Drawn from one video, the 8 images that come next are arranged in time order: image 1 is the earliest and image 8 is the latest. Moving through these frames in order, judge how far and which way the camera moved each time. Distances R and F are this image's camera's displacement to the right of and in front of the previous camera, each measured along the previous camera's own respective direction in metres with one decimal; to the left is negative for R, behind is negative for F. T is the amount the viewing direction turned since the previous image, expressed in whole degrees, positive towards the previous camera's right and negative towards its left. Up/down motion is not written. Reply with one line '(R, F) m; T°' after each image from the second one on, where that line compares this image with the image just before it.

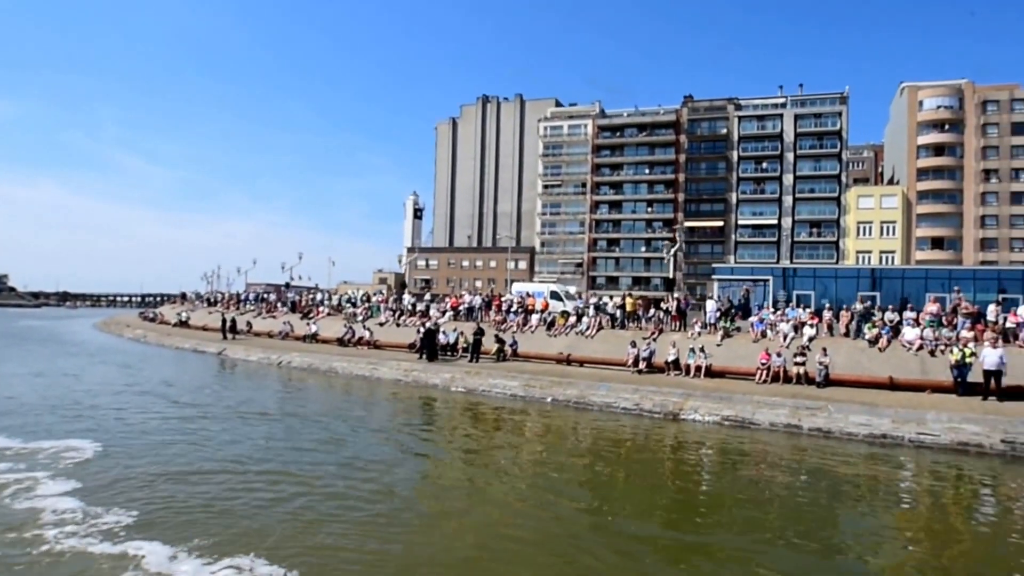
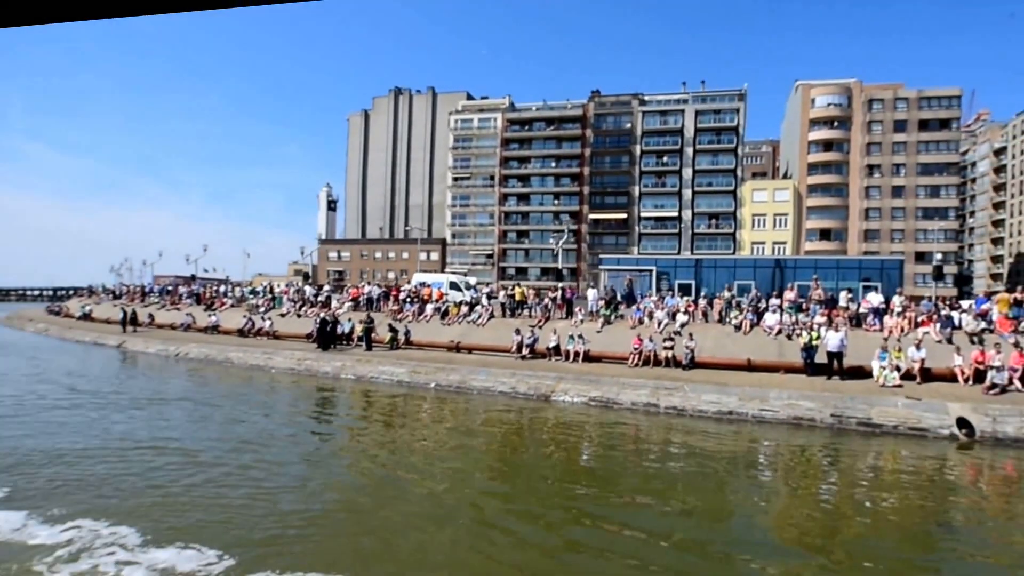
(+3.0, -0.7) m; +4°
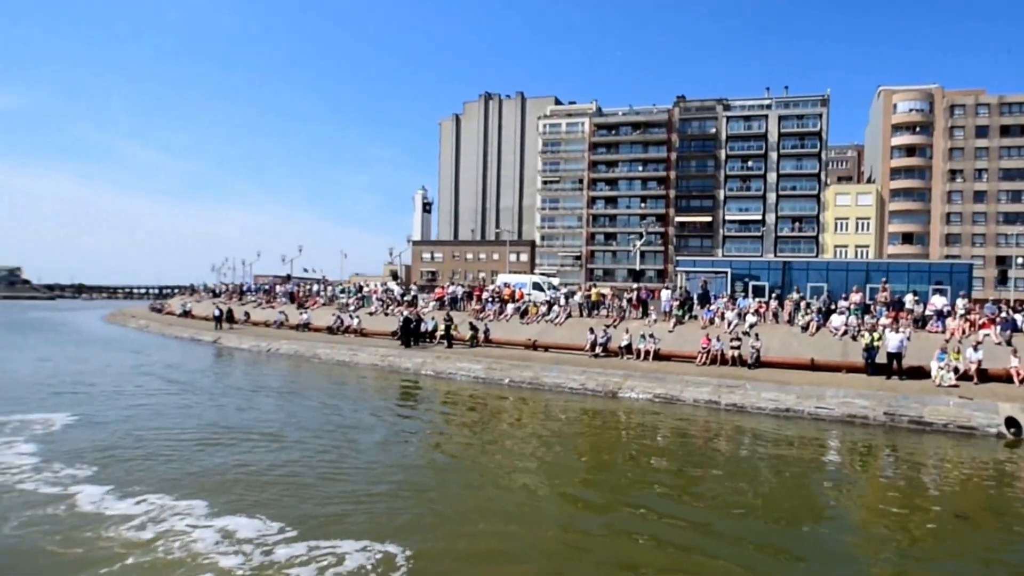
(+1.0, -2.4) m; -8°
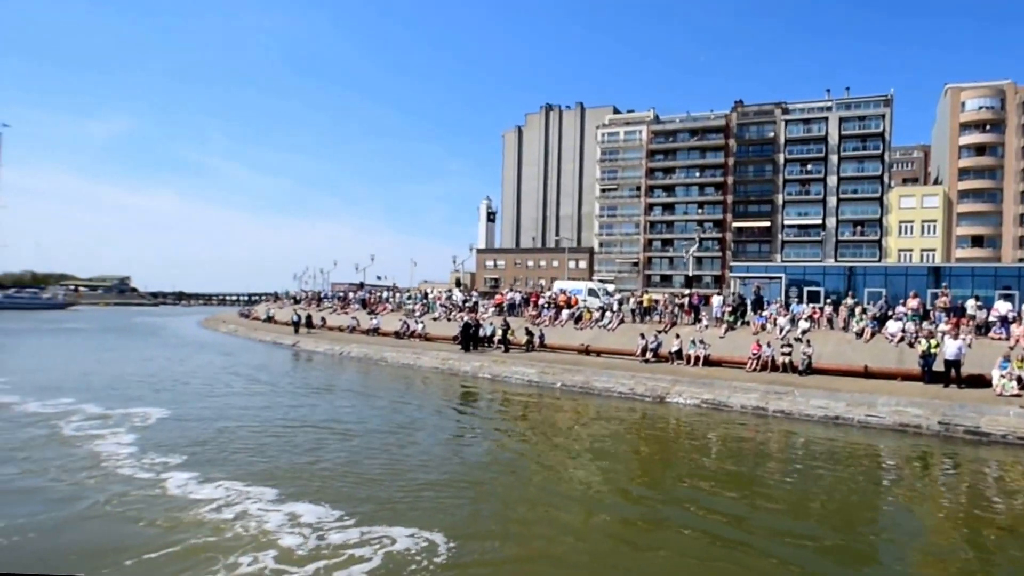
(+0.9, -0.7) m; -6°
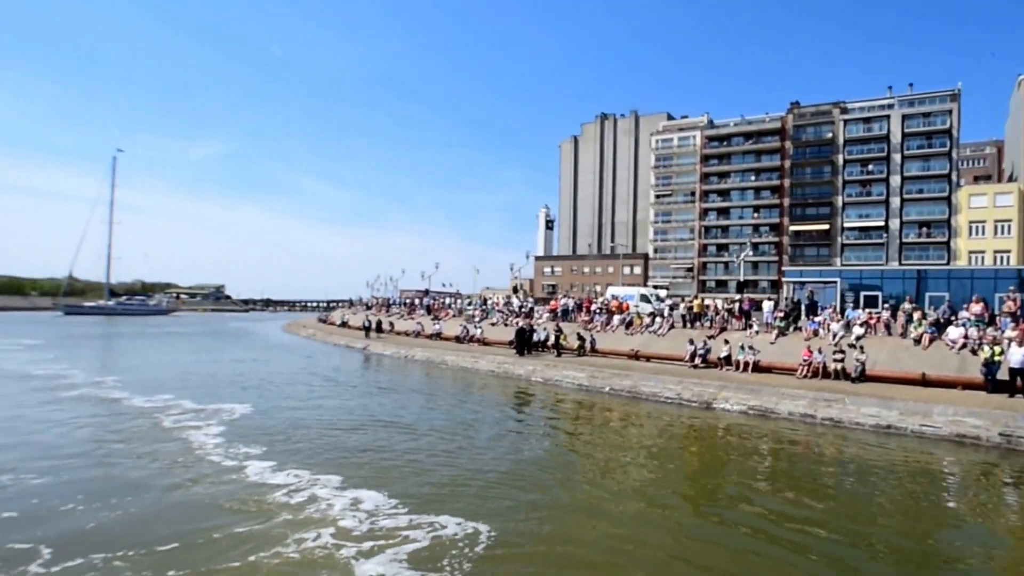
(+0.8, -0.2) m; -5°
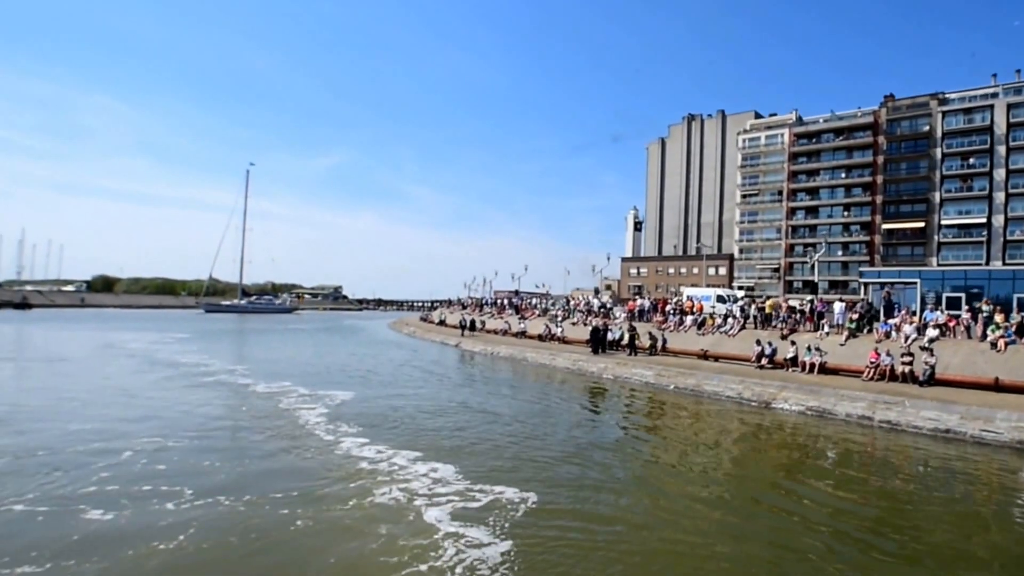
(+2.0, -1.6) m; -9°
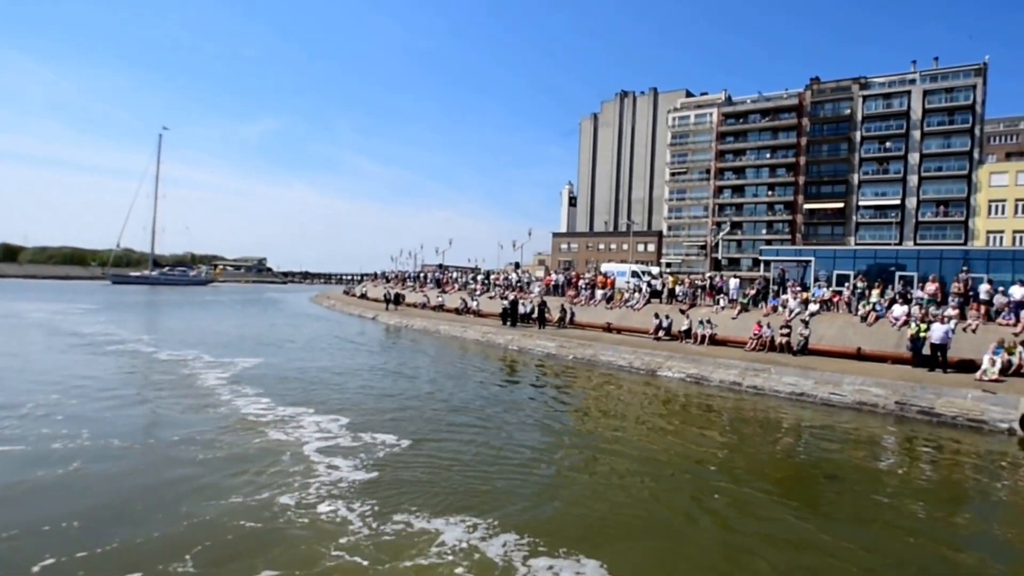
(+3.6, -0.9) m; +1°
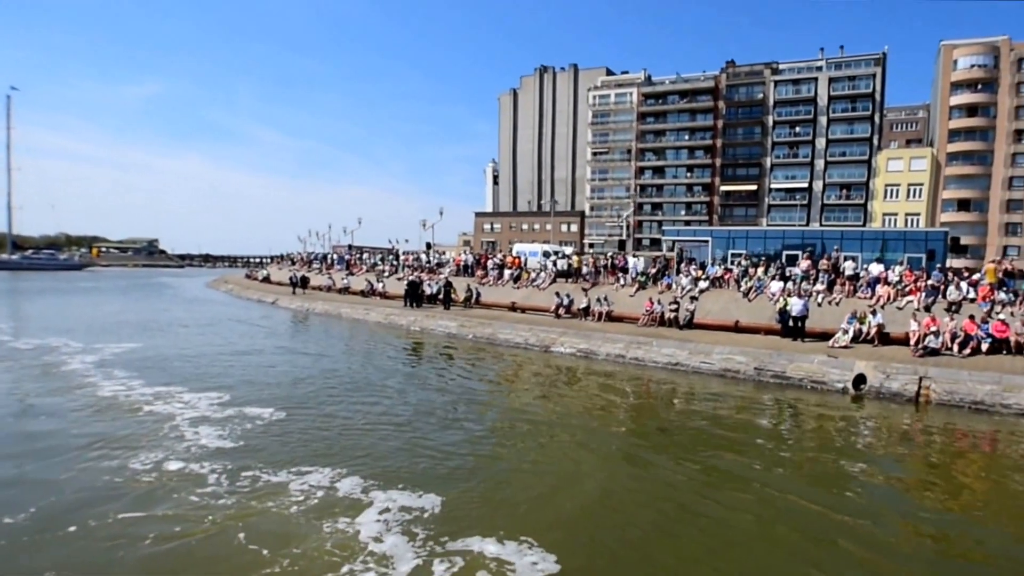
(+2.8, -0.7) m; +3°
